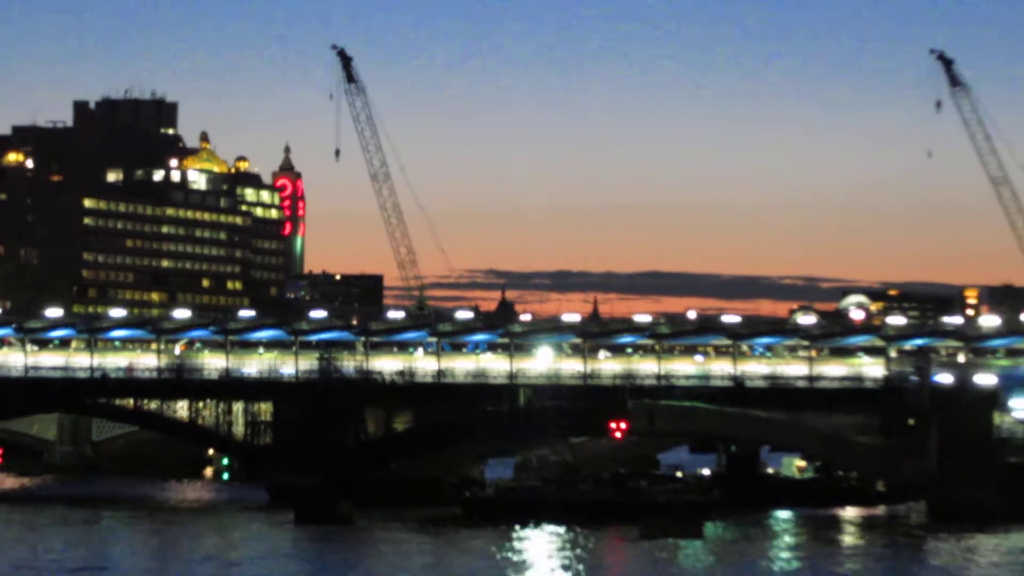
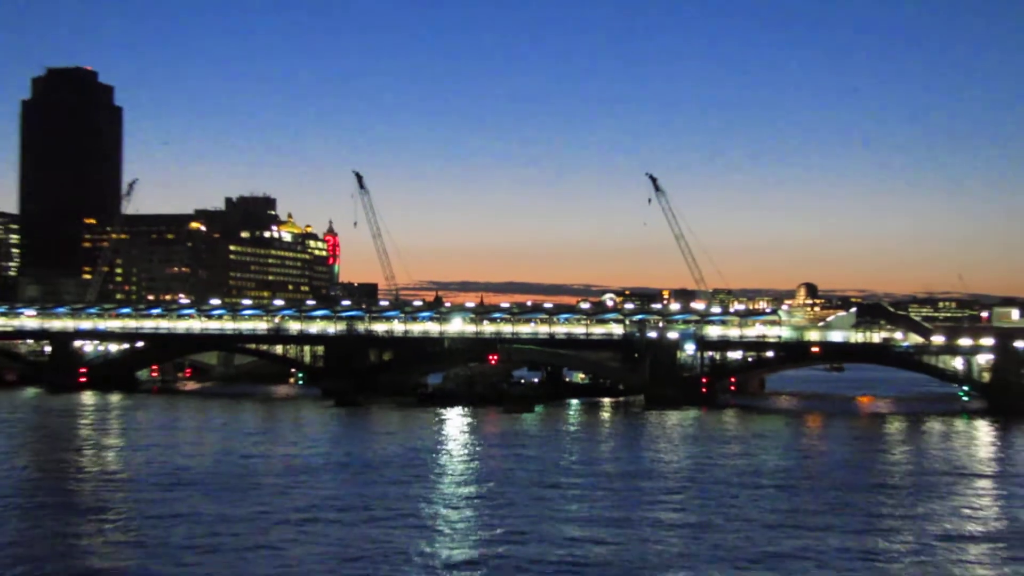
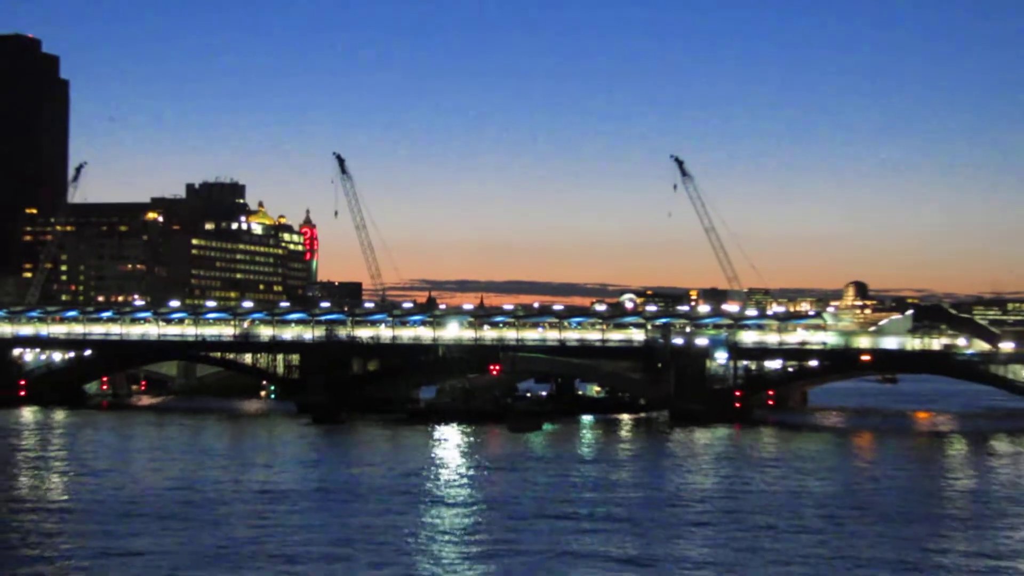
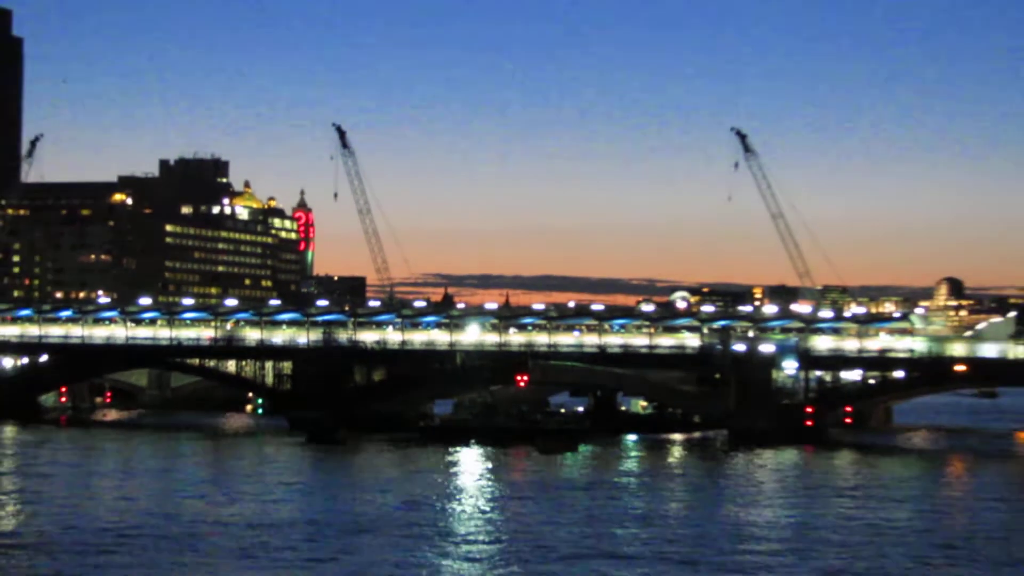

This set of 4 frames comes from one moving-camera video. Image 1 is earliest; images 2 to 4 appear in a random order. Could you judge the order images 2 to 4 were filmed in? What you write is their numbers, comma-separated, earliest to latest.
4, 3, 2
